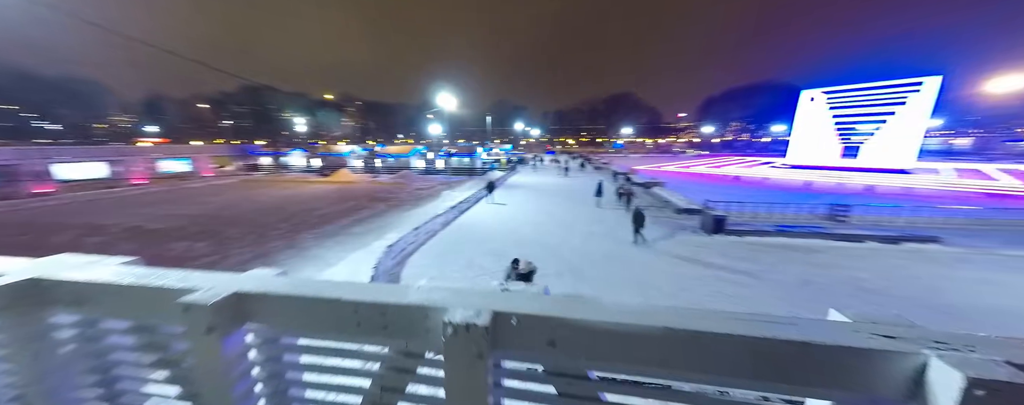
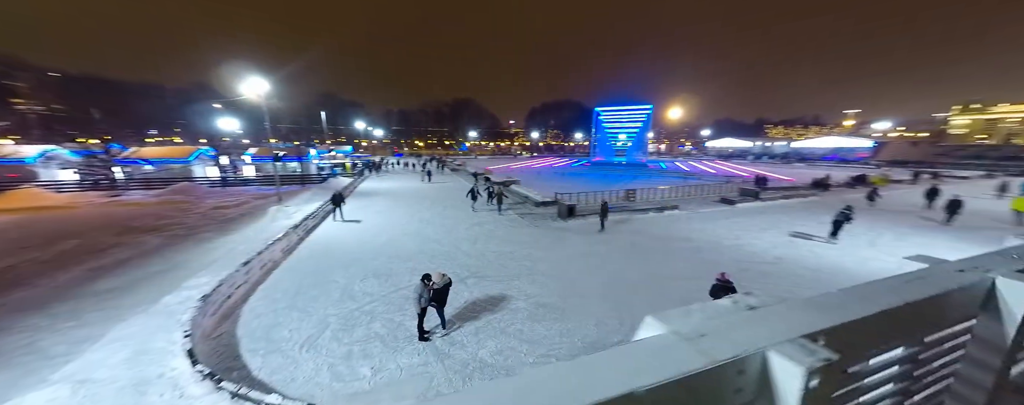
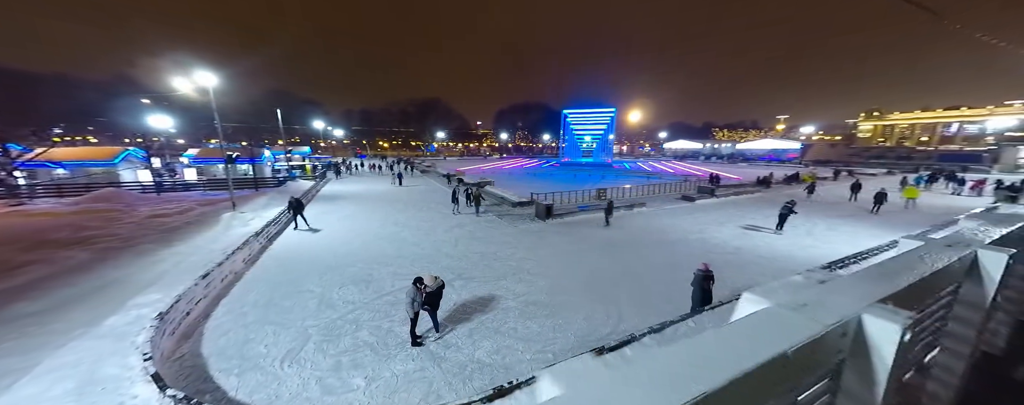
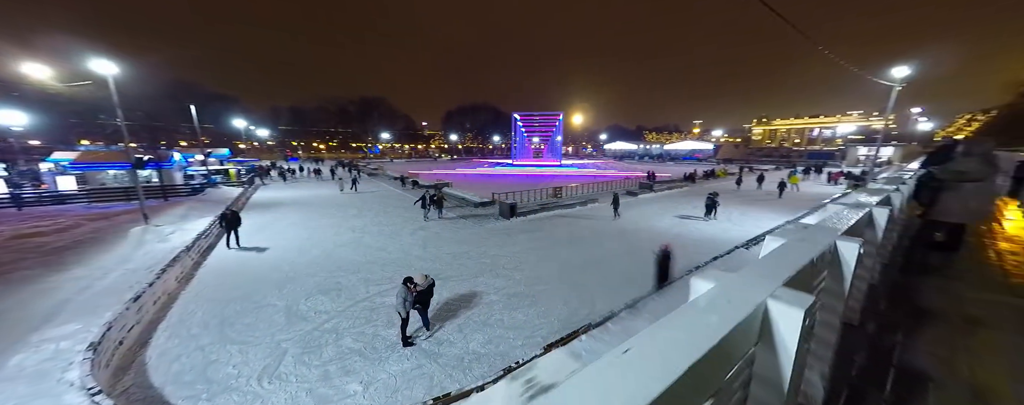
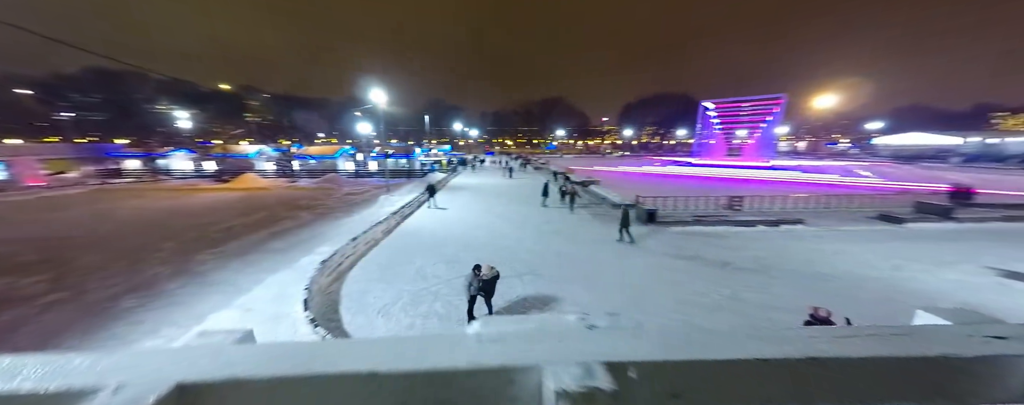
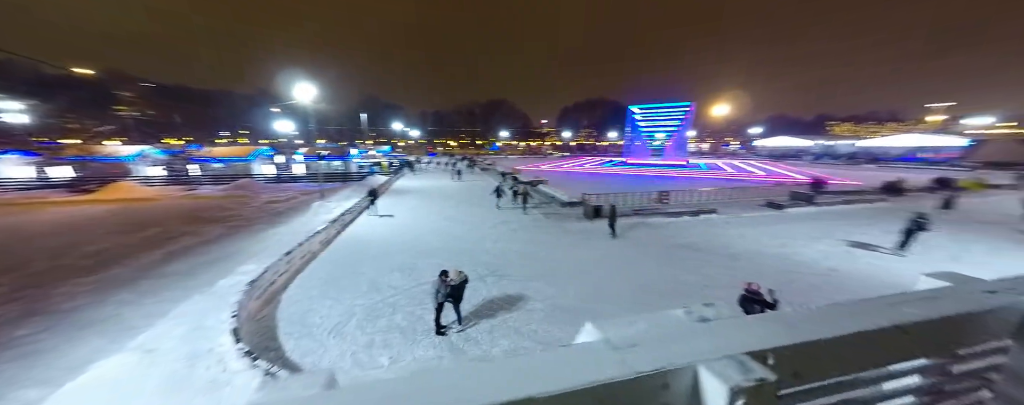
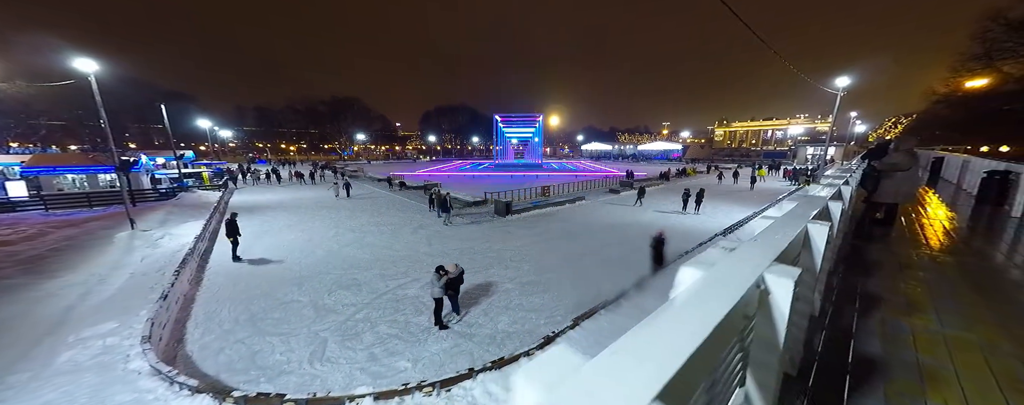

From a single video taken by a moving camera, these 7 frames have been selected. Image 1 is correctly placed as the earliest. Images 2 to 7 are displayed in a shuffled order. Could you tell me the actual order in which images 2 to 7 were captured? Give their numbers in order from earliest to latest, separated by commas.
5, 6, 2, 3, 4, 7
